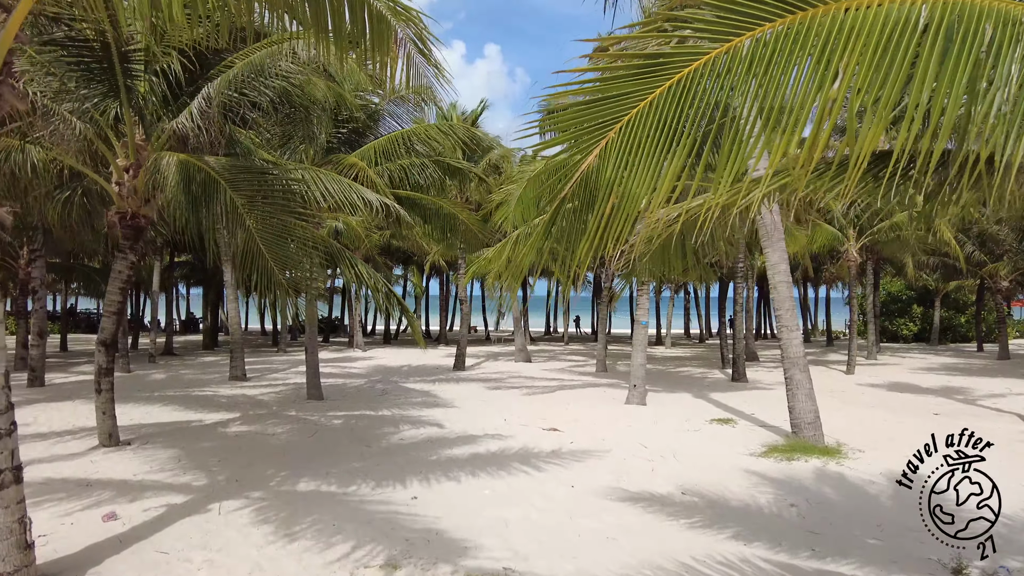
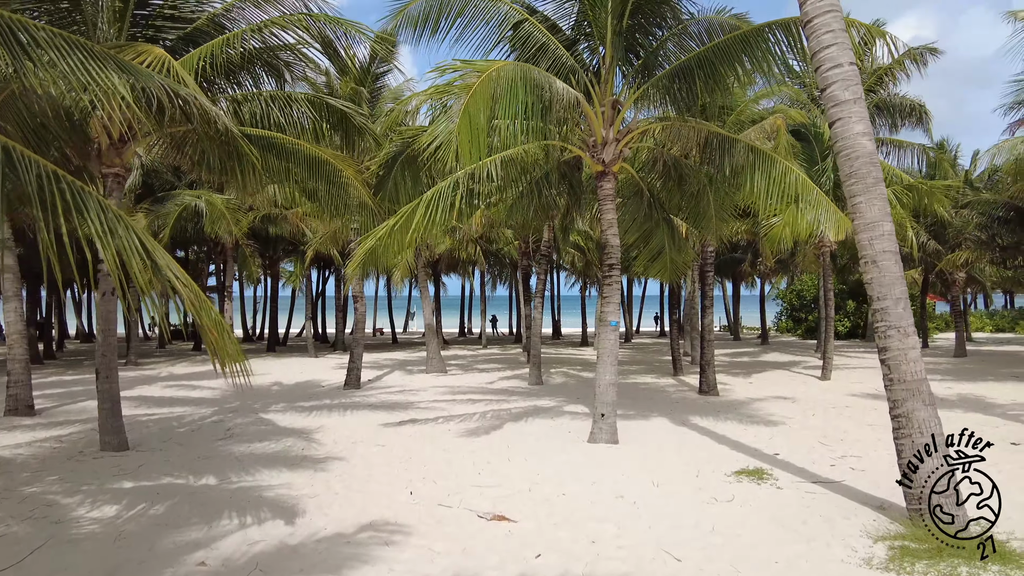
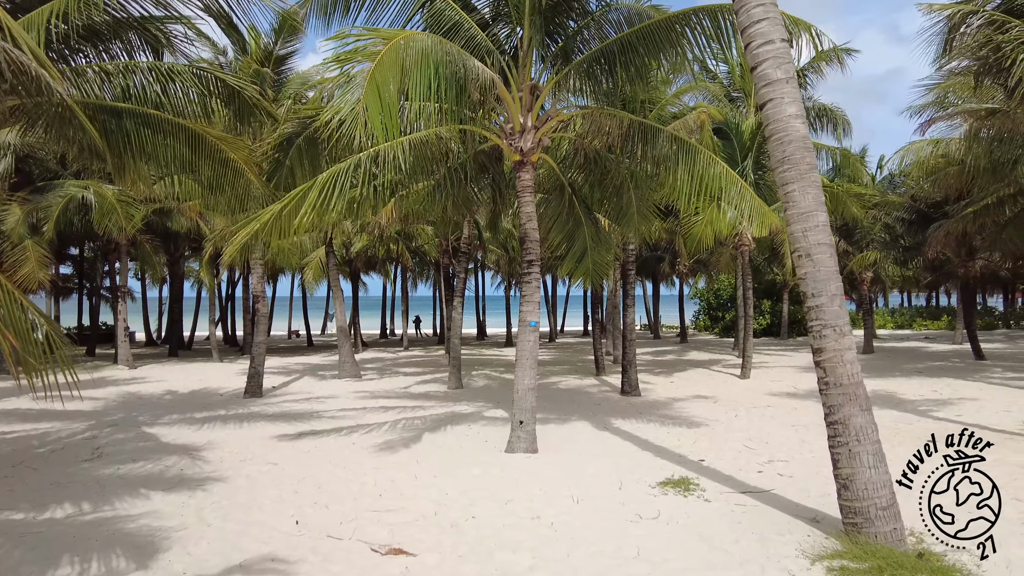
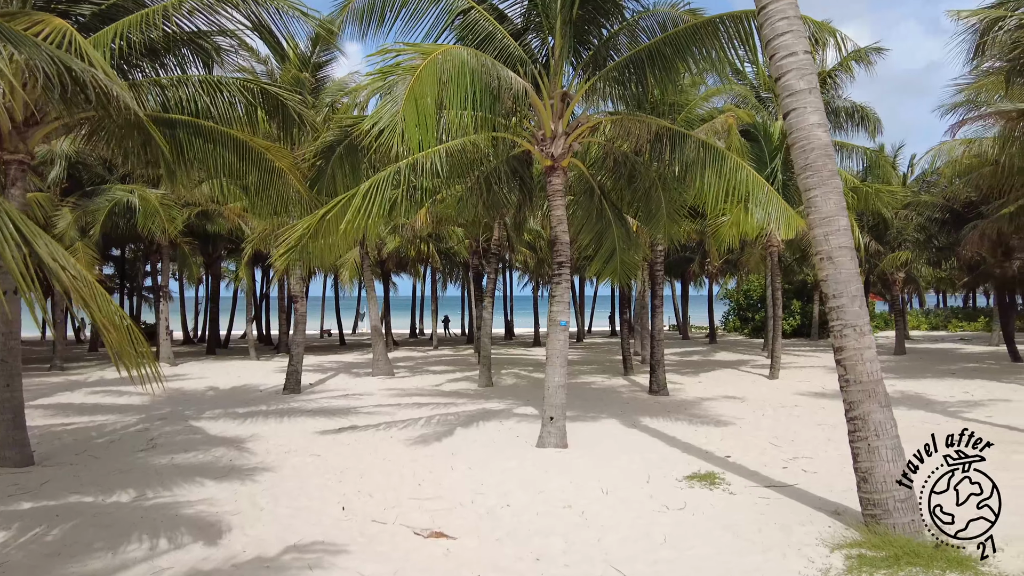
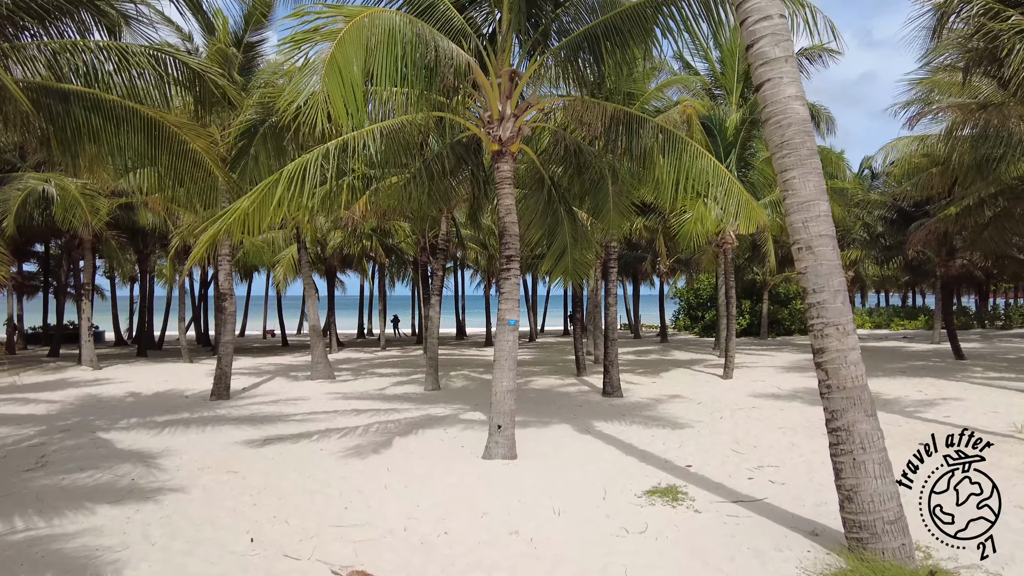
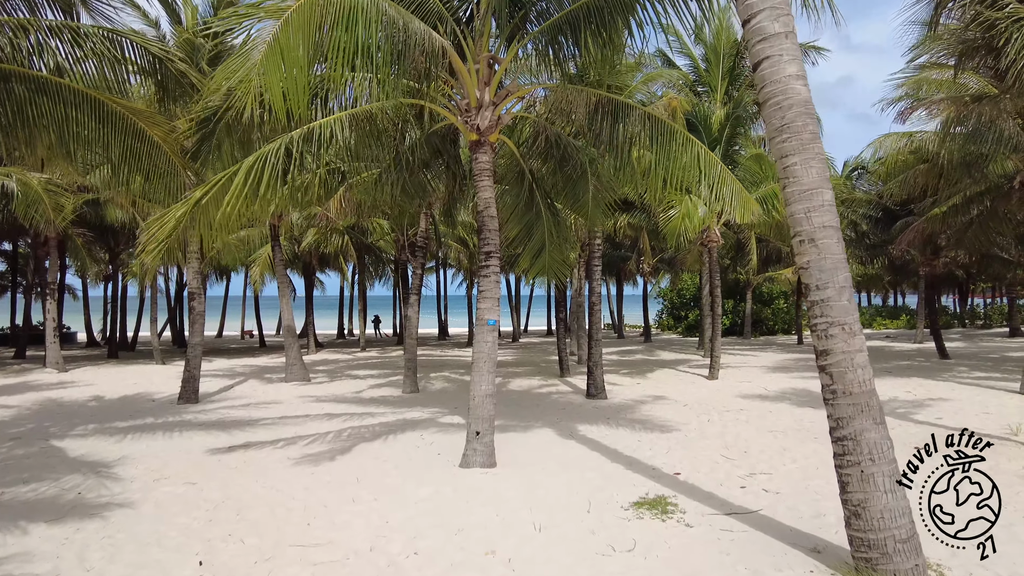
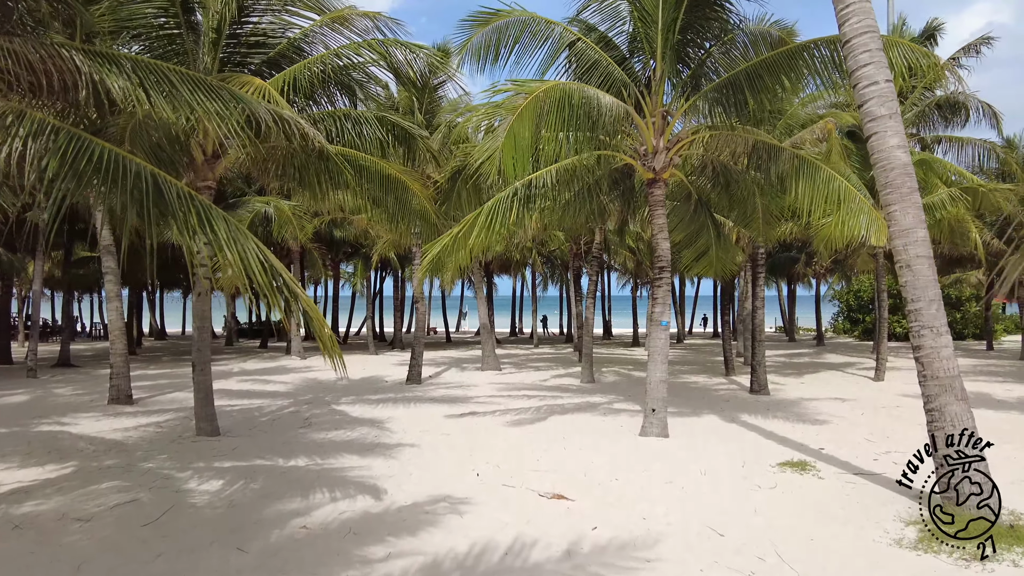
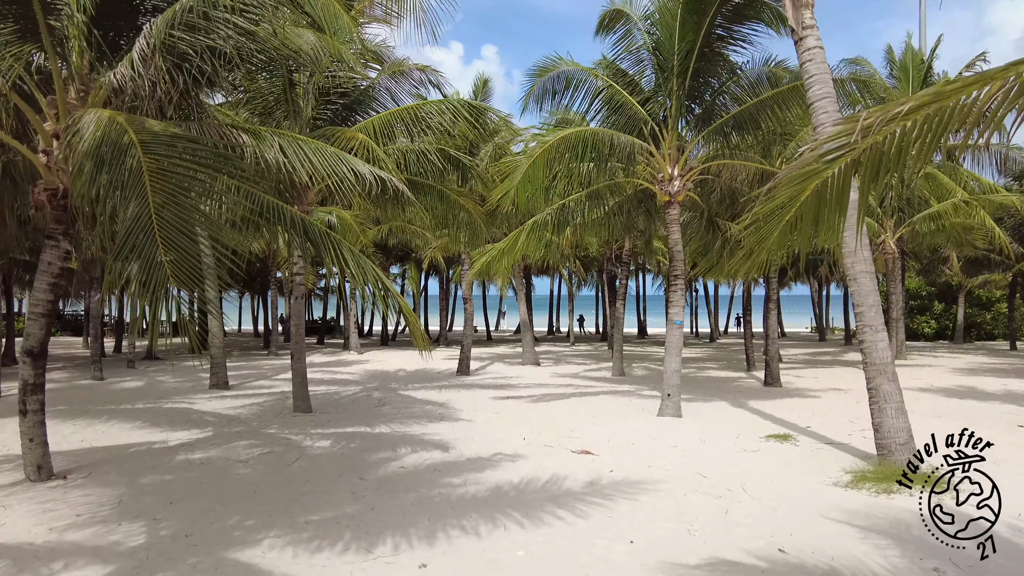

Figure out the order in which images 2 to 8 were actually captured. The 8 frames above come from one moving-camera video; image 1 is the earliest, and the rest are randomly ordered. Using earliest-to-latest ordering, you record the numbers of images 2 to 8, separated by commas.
8, 7, 2, 4, 3, 5, 6
